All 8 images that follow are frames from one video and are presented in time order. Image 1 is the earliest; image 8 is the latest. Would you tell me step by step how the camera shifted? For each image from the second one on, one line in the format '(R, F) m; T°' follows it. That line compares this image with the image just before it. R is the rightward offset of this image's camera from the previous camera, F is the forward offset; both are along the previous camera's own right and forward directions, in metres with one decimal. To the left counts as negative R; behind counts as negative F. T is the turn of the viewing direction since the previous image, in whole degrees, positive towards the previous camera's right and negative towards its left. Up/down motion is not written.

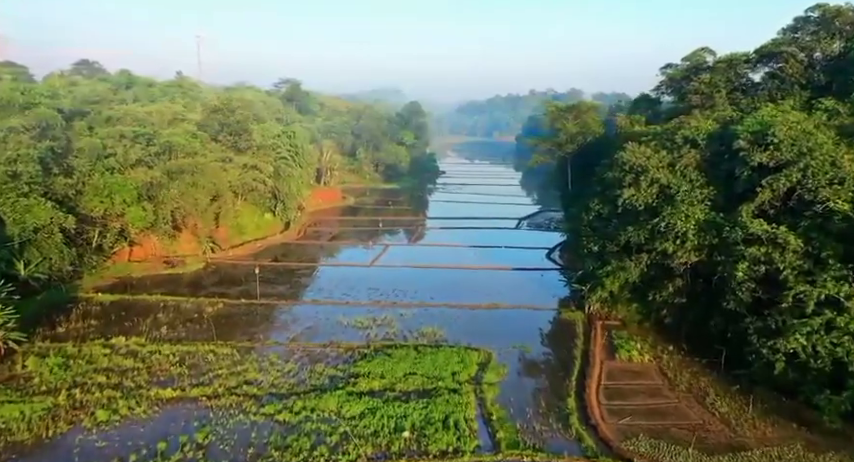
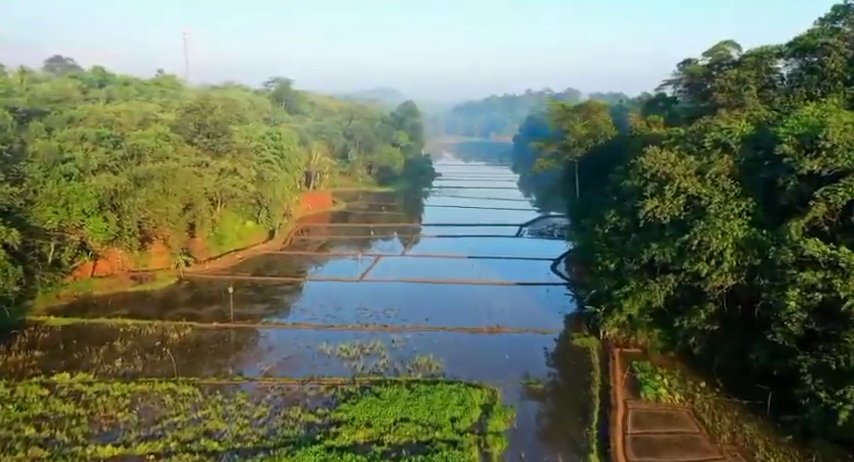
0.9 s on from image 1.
(0.0, +3.7) m; 0°
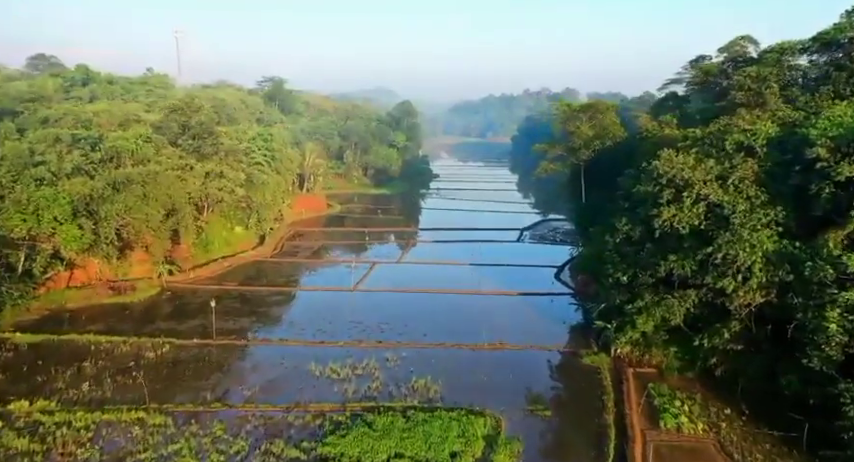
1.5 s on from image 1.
(0.0, +2.1) m; 0°
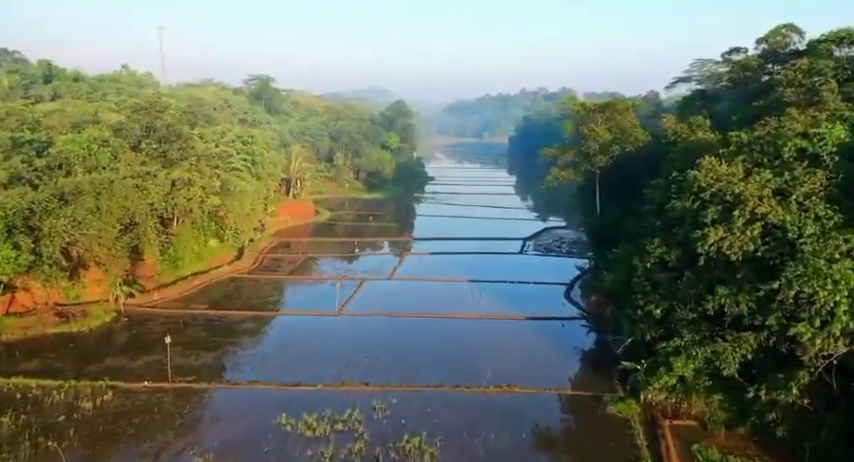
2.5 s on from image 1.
(0.0, +4.3) m; 0°
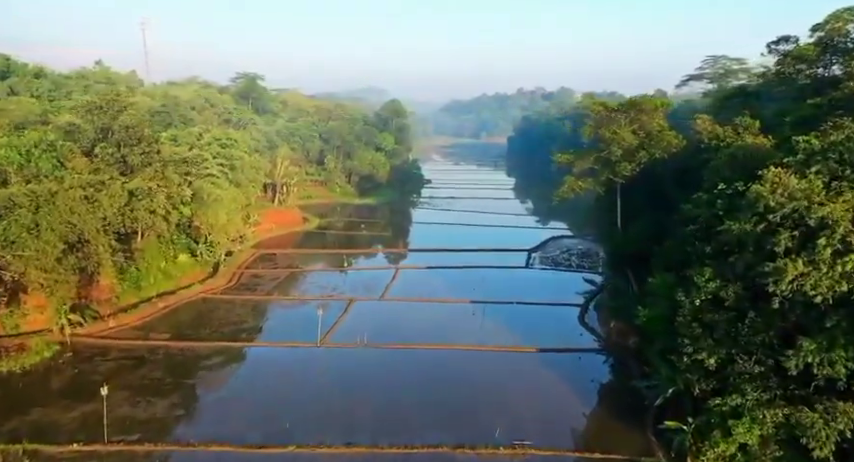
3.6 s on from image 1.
(0.0, +4.4) m; 0°
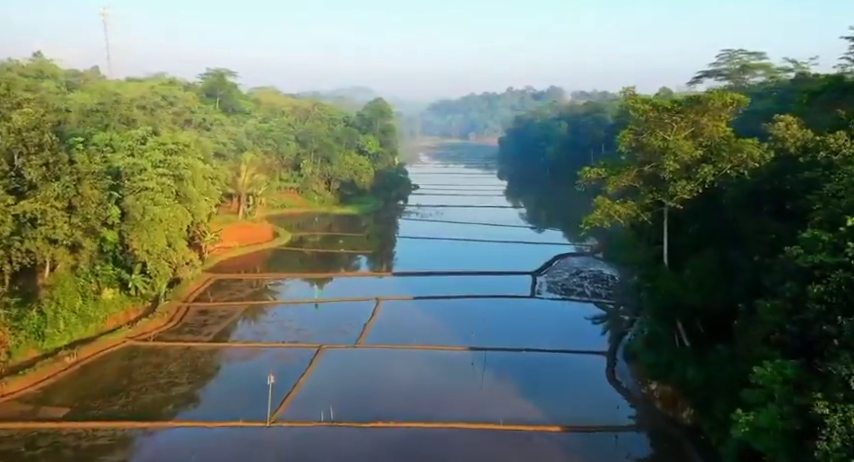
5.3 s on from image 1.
(0.0, +7.2) m; +1°
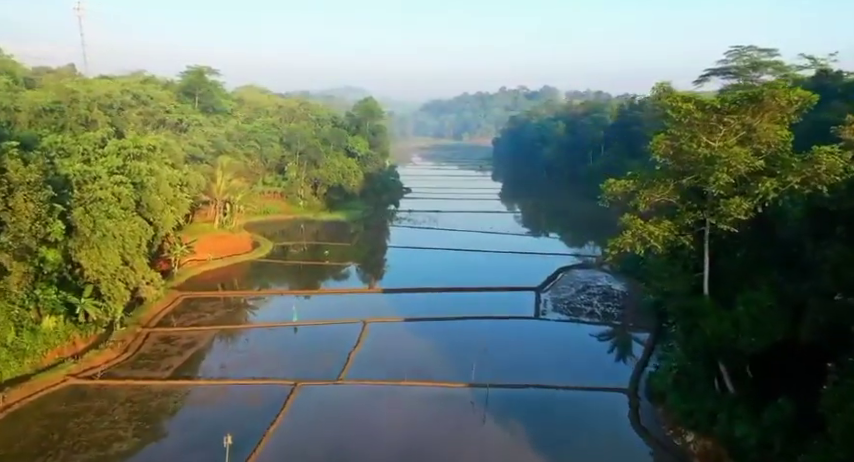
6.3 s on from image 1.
(0.0, +3.9) m; +1°
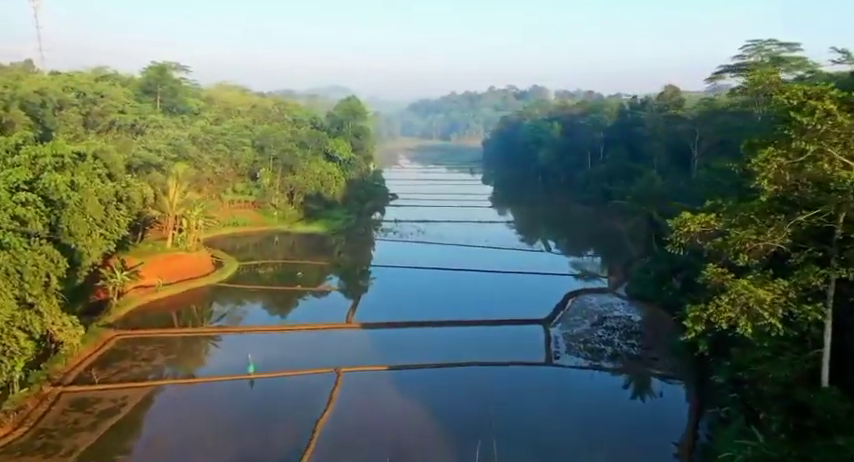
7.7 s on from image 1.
(0.0, +6.2) m; +1°
